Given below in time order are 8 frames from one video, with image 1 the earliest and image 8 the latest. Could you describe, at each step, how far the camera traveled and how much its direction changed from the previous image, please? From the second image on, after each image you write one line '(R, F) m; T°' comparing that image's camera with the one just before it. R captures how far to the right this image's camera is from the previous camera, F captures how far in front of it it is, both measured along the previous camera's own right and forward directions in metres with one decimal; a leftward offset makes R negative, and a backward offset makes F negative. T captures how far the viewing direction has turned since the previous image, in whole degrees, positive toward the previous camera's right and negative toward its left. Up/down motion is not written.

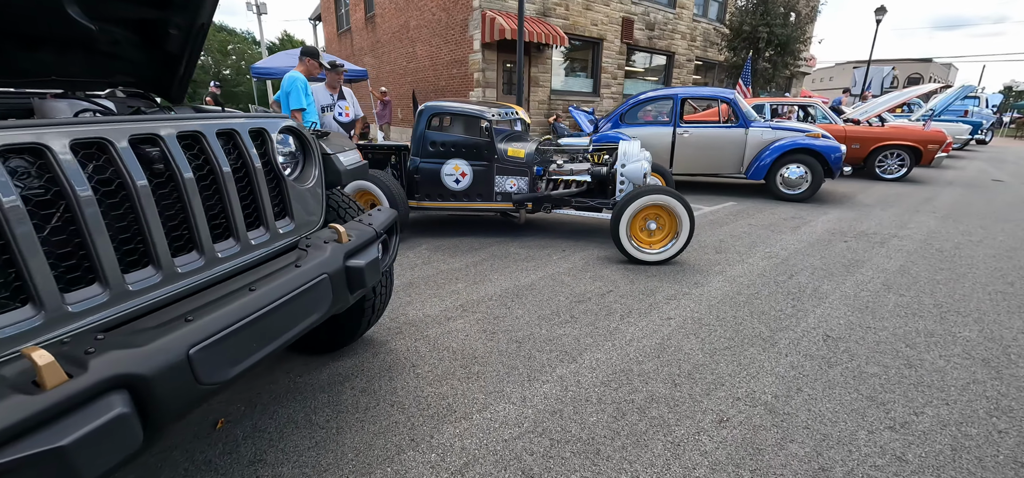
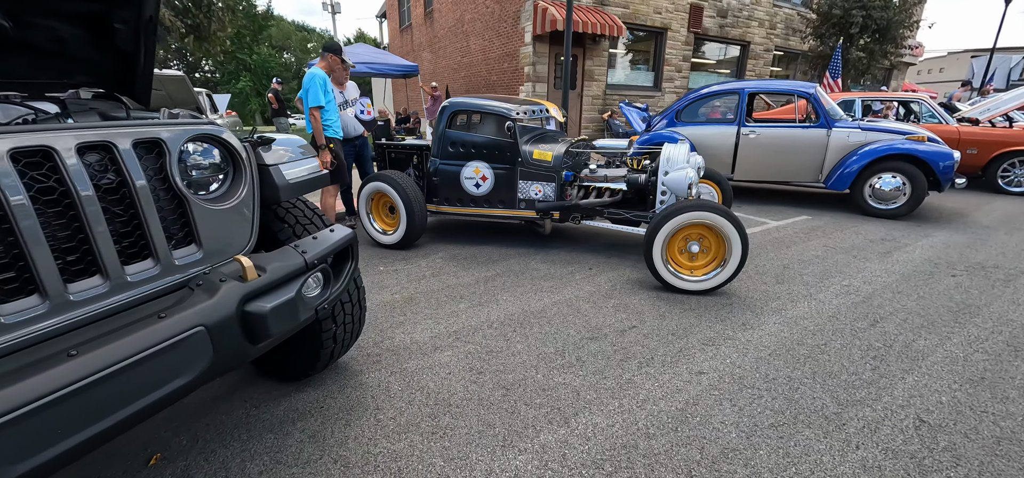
(+0.4, +0.5) m; -8°
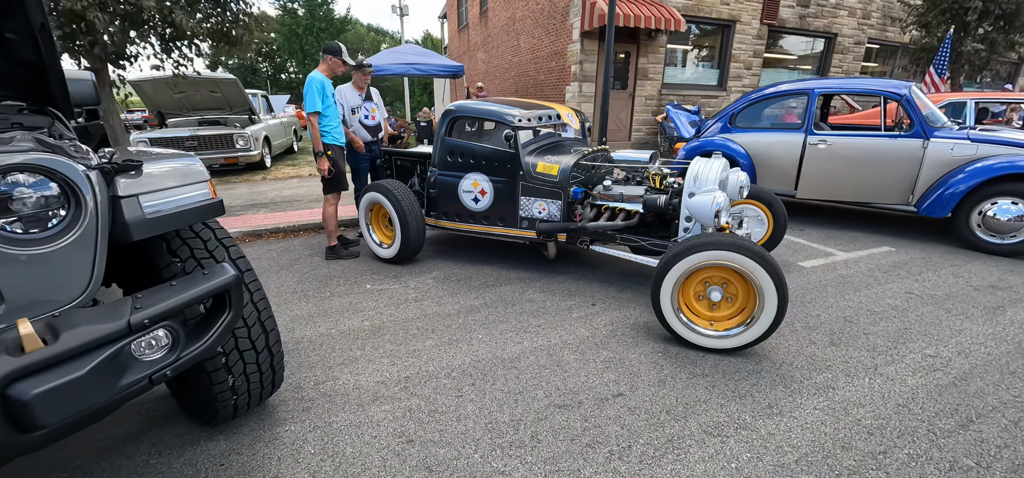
(+0.6, +0.6) m; -8°
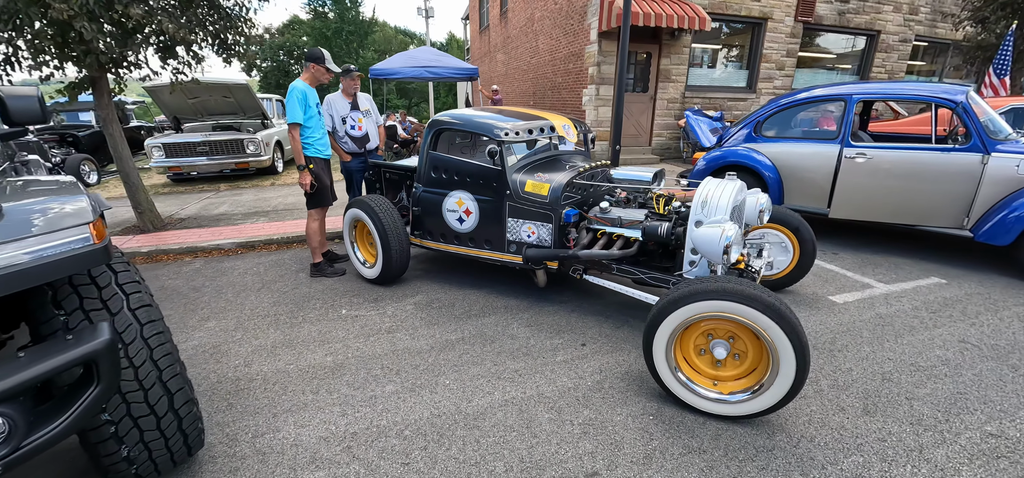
(+0.3, +0.4) m; -3°
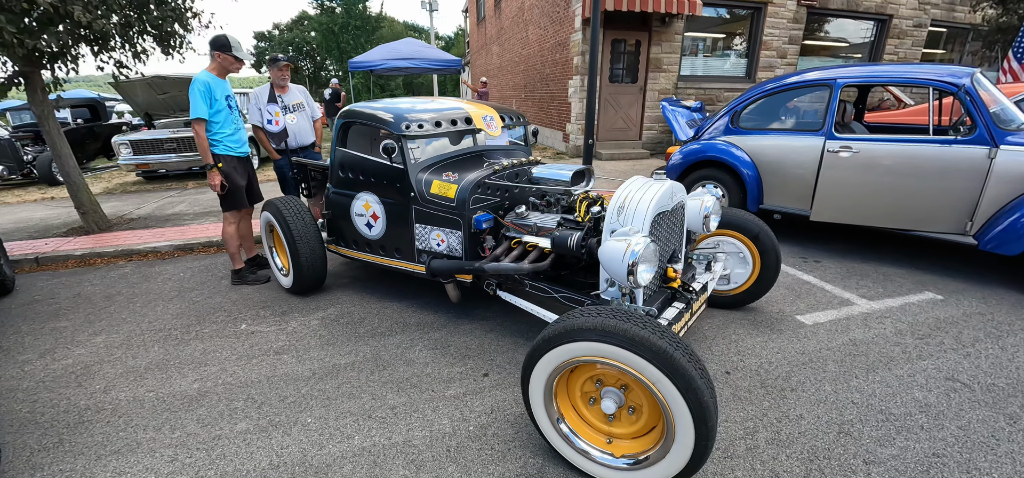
(+0.7, +0.5) m; -2°
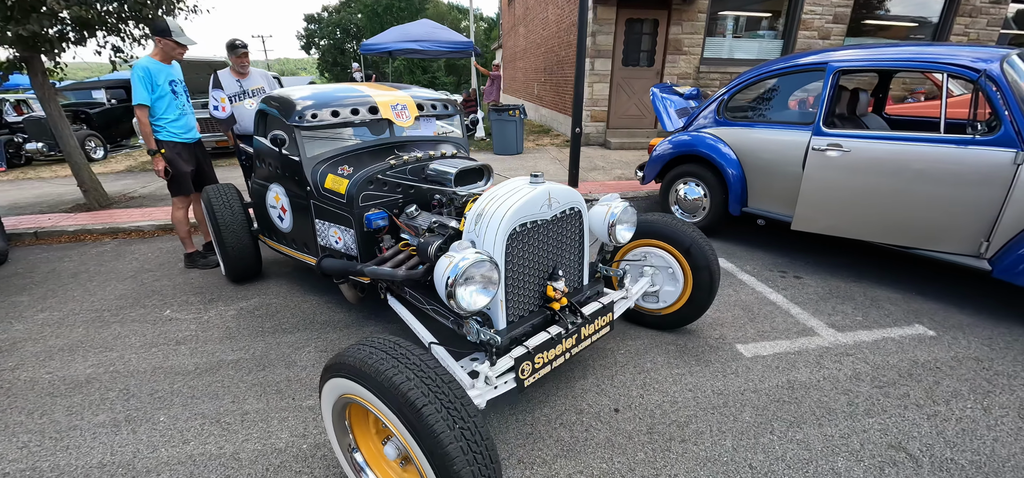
(+0.9, +0.3) m; -6°
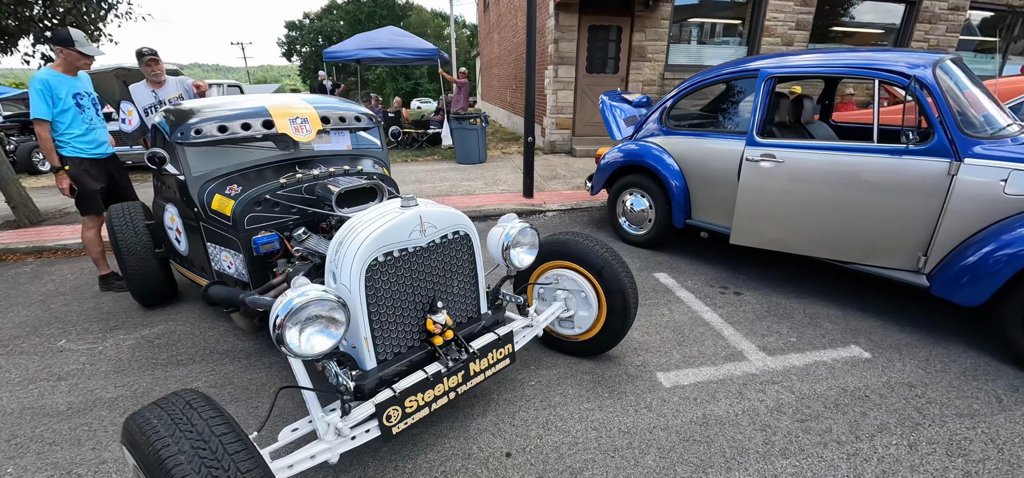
(+0.5, +0.2) m; +1°
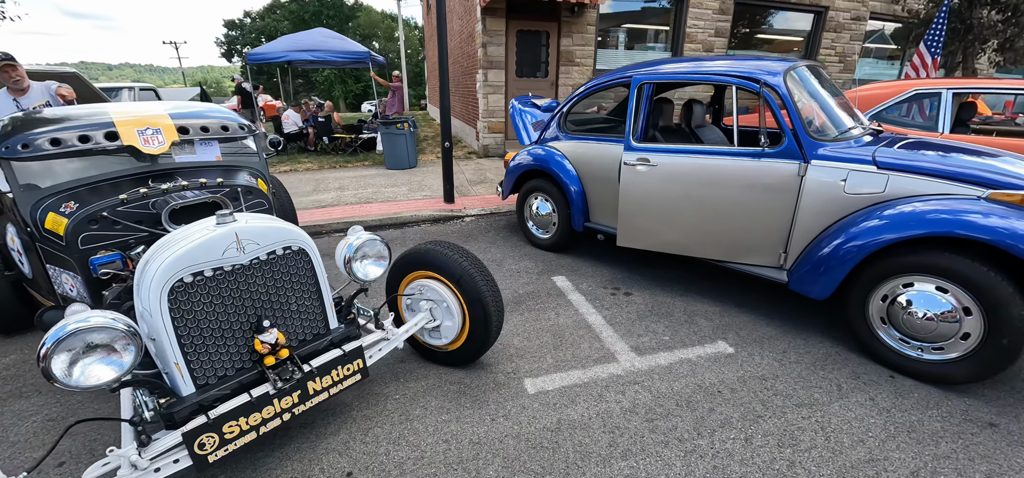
(+0.5, 0.0) m; +5°
